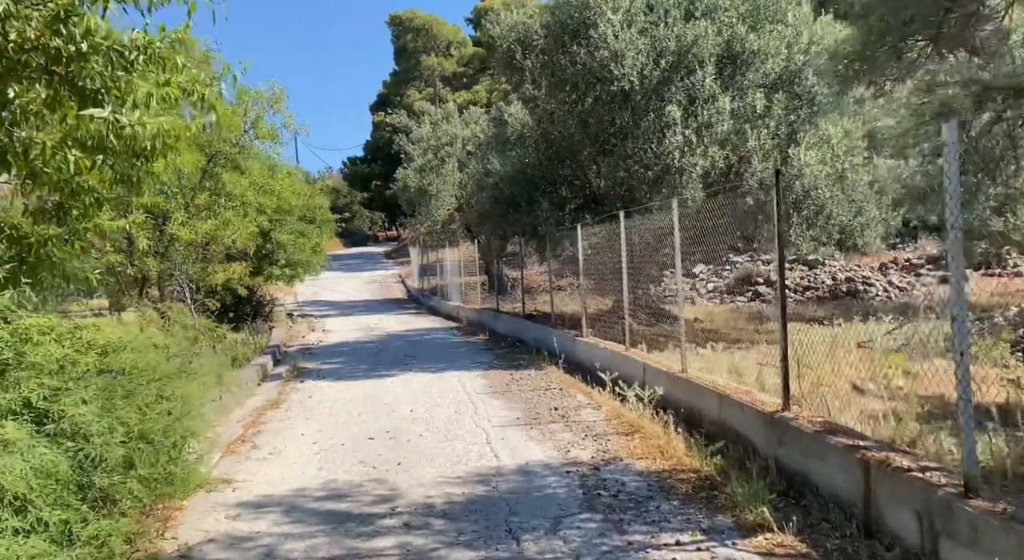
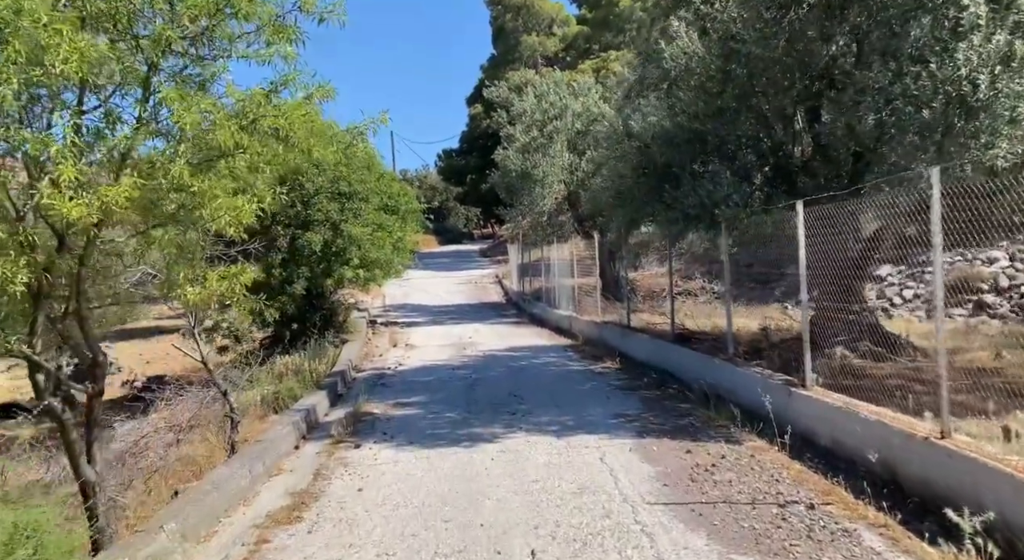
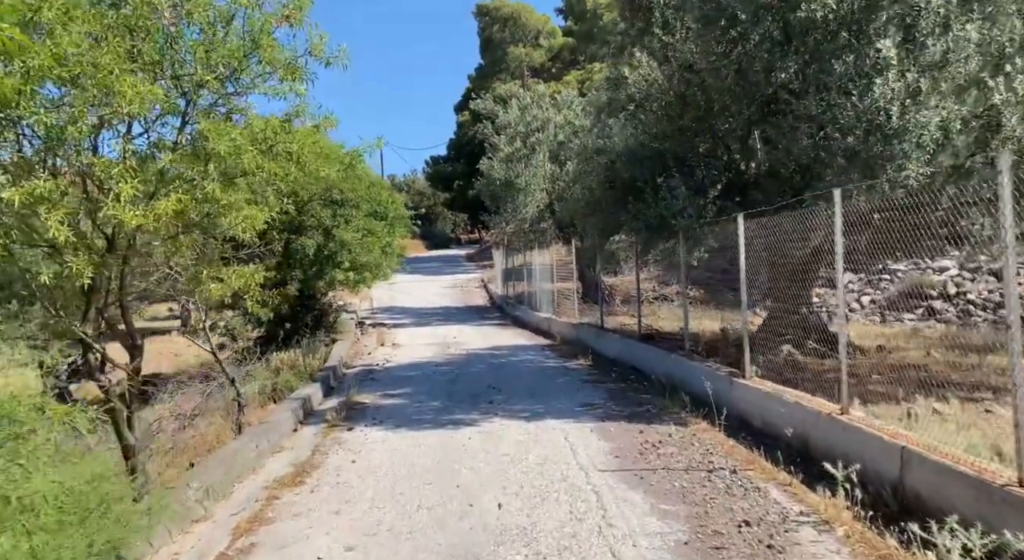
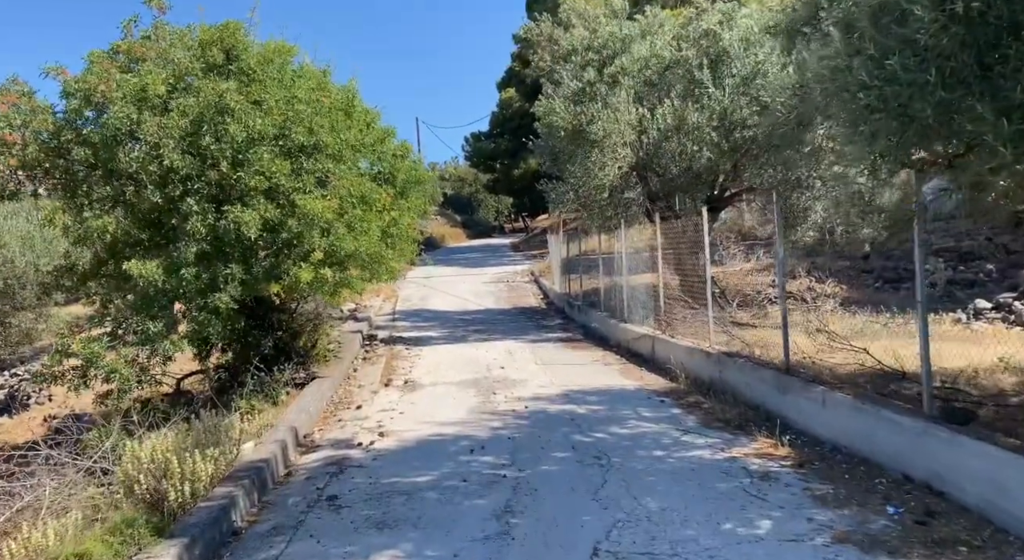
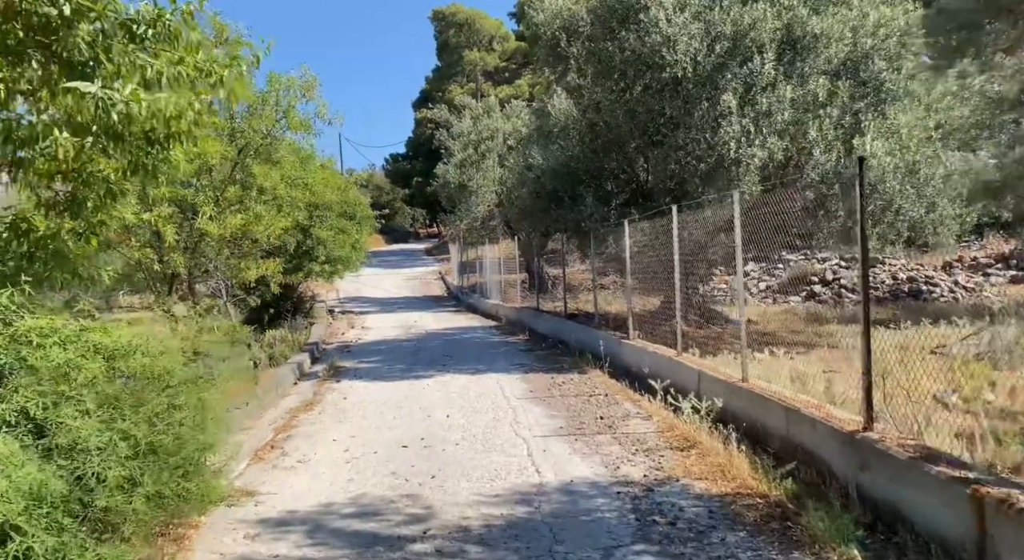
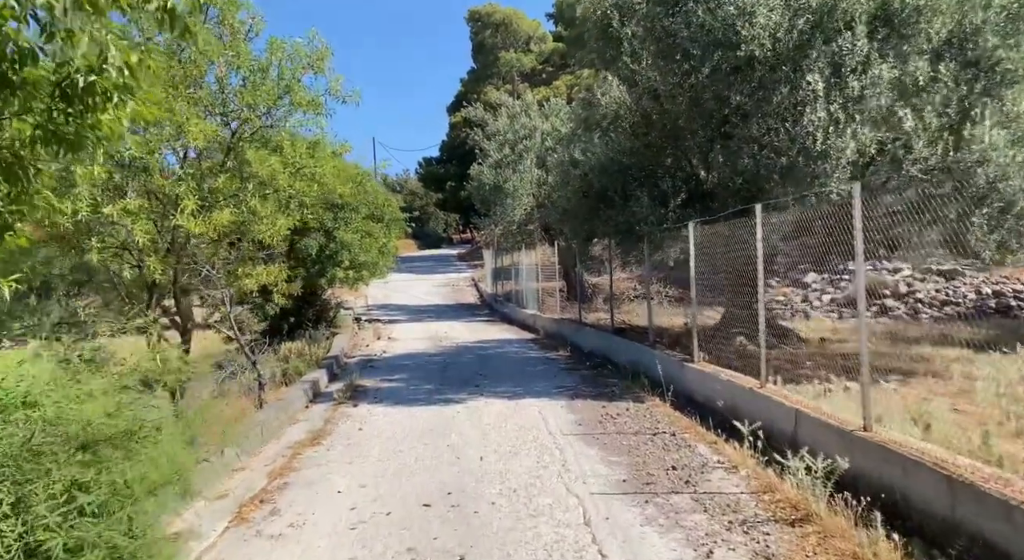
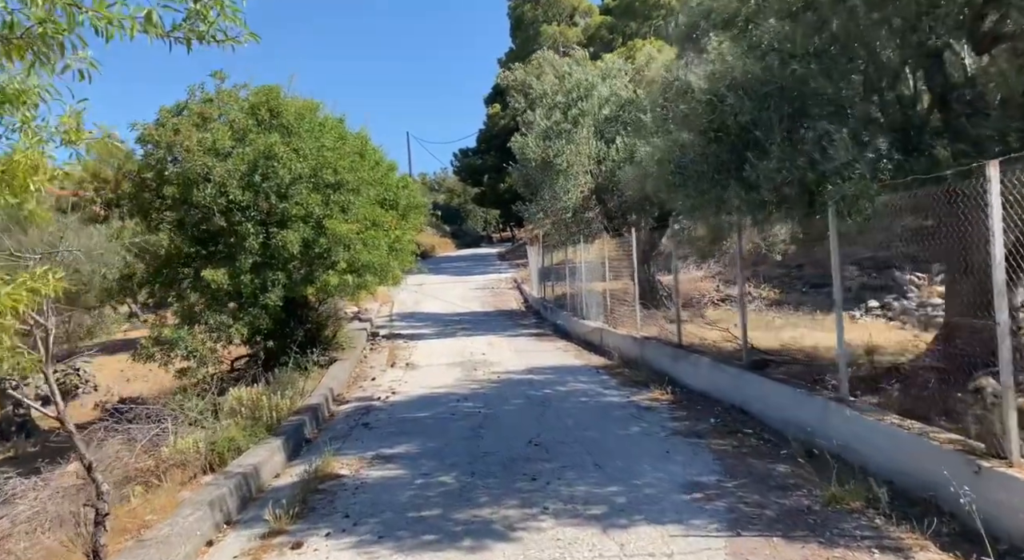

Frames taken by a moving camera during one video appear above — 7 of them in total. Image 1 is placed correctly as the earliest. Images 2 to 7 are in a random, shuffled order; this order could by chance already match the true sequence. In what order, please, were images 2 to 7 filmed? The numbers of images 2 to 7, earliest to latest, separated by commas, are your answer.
5, 6, 3, 2, 7, 4
